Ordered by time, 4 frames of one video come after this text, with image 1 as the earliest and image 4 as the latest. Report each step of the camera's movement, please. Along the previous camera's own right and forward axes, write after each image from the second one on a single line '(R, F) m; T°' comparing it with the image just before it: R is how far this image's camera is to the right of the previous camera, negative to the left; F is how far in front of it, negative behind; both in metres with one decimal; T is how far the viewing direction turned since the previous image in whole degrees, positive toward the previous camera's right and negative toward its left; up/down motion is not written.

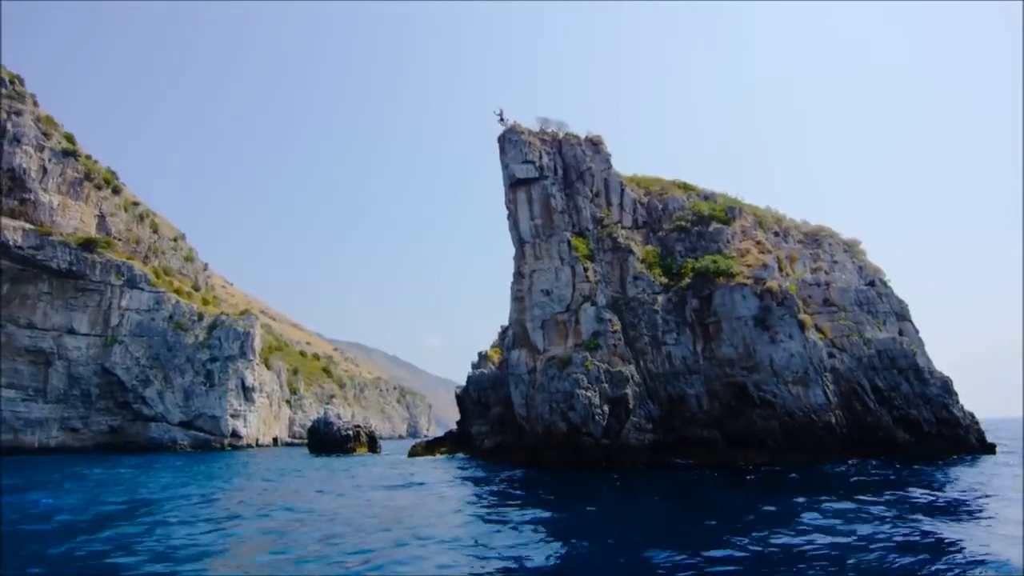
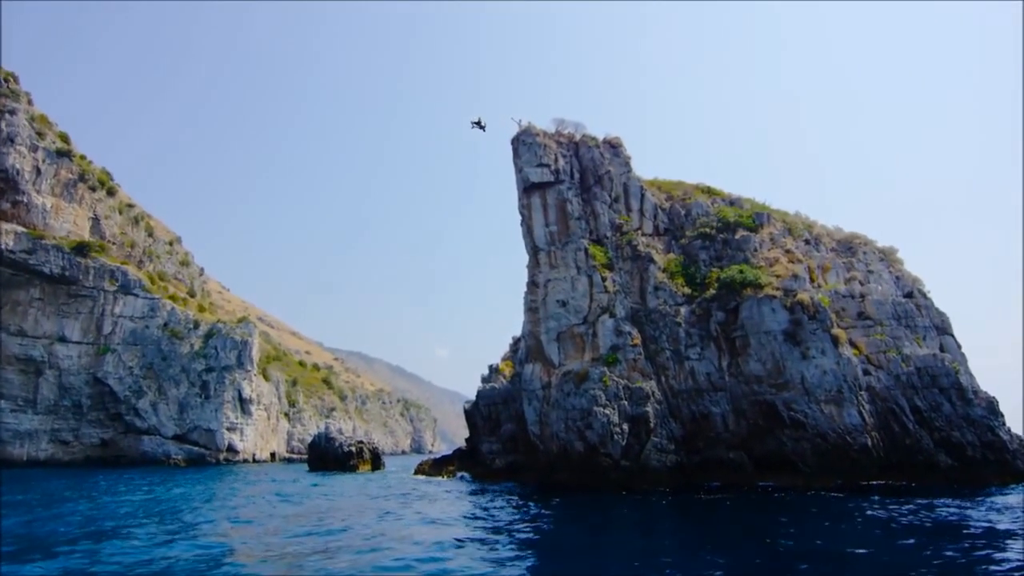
(-0.3, +2.0) m; -1°
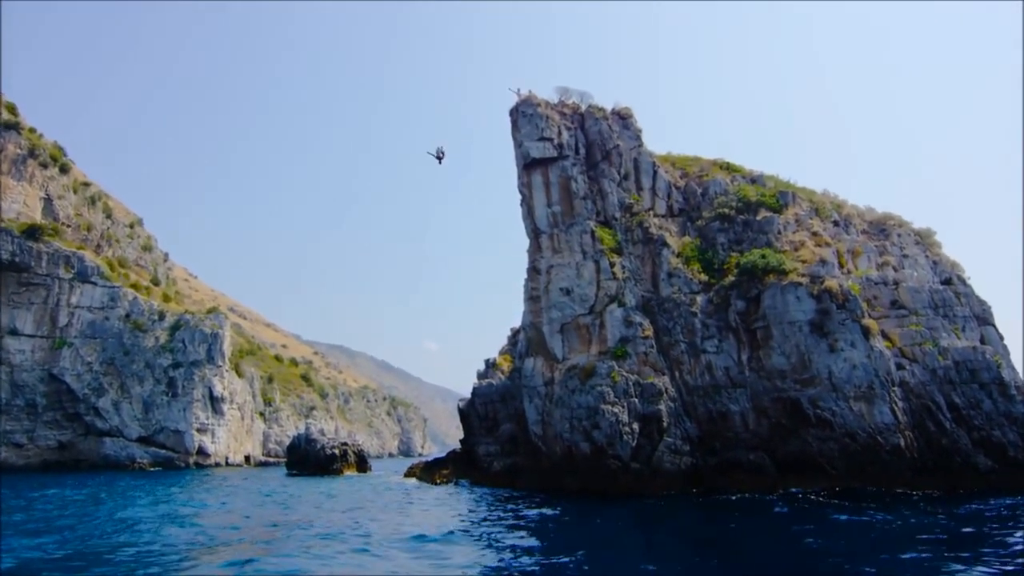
(-0.6, +3.0) m; +1°
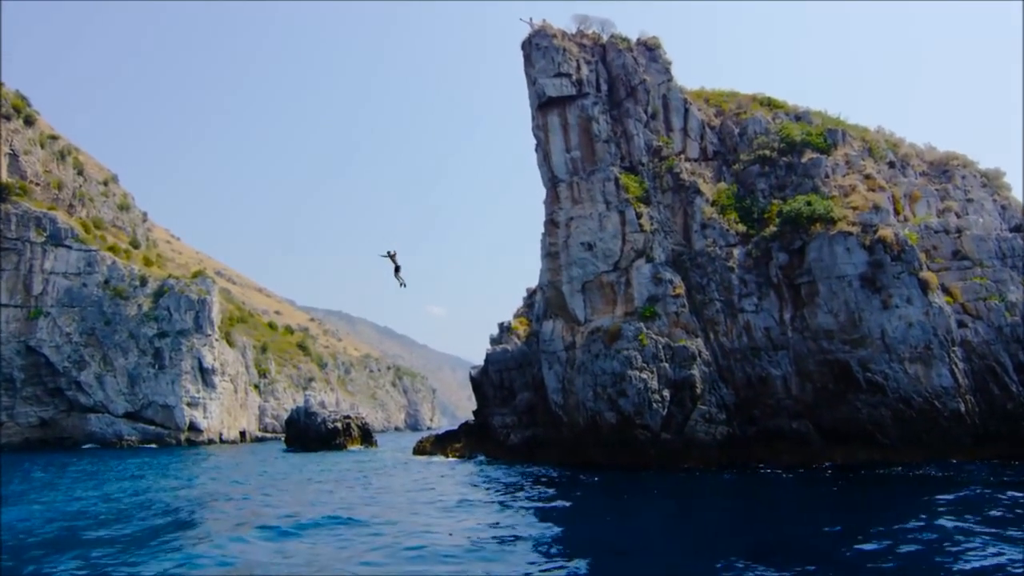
(-0.4, +2.9) m; 0°
